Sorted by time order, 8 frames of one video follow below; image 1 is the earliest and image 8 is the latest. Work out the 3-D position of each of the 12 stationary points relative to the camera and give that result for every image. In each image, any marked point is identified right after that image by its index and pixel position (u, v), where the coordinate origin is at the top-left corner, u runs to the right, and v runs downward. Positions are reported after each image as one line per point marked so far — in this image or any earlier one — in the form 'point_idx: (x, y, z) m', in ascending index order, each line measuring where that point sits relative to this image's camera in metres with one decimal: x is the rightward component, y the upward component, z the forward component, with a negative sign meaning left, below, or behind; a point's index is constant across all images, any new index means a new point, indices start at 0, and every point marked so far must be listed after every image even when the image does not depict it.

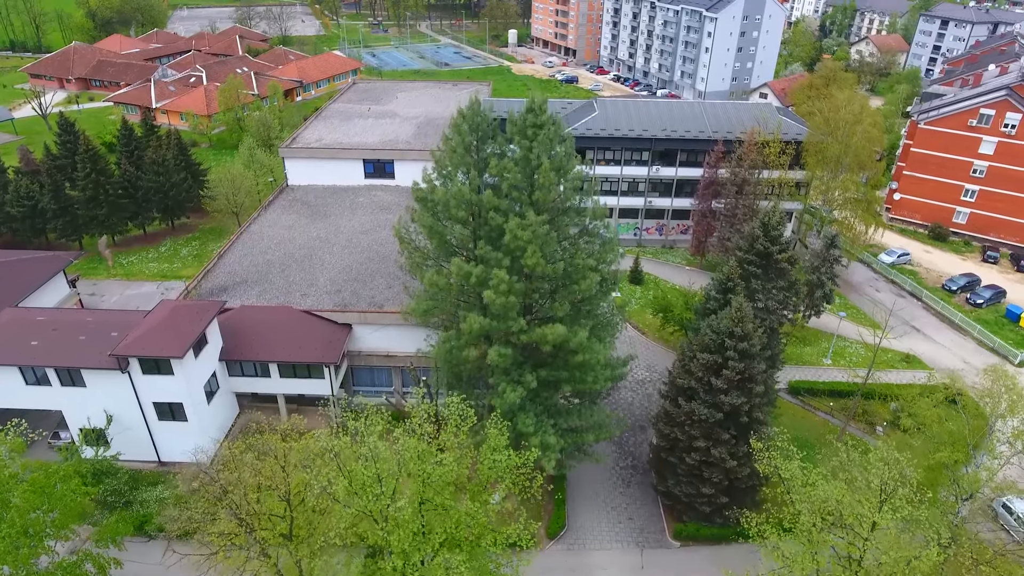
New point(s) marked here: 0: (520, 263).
0: (+0.2, +0.6, +17.6) m
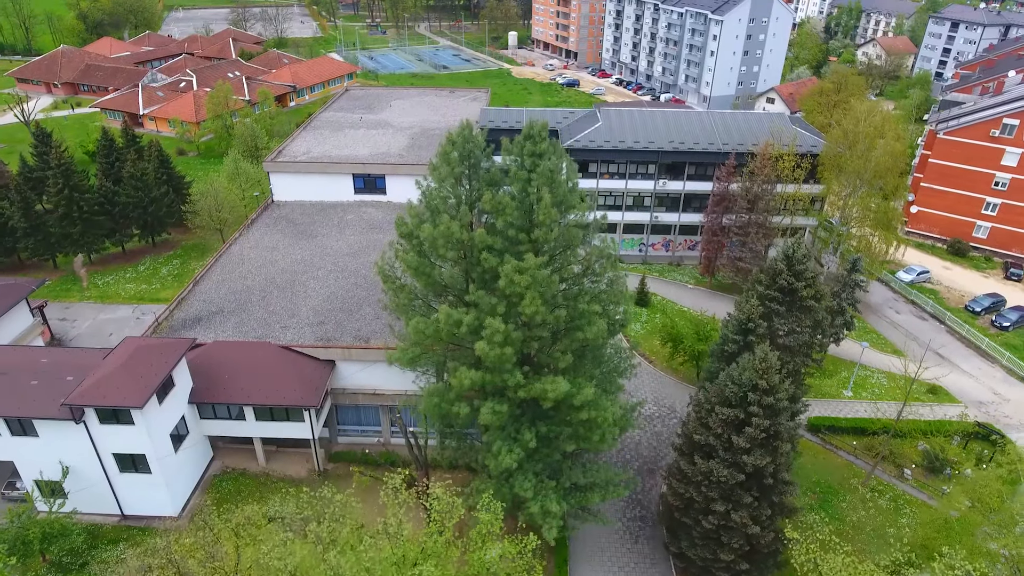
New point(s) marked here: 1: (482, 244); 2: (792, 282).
0: (+0.1, -0.5, +15.5) m
1: (-0.7, +0.9, +15.5) m
2: (+7.7, +0.2, +19.7) m
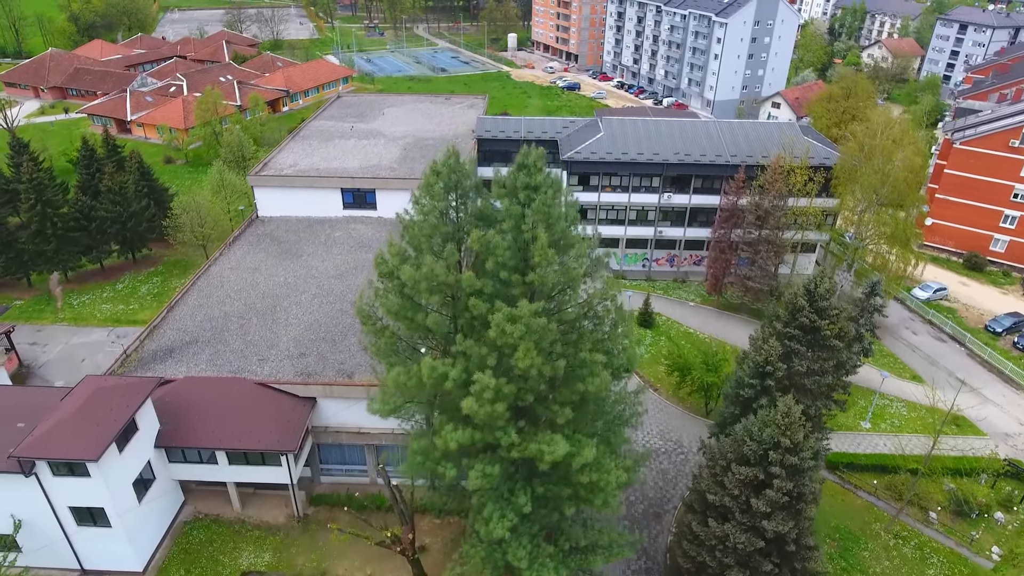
0: (0.0, -1.5, +13.7) m
1: (-0.8, 0.0, +13.7) m
2: (+7.5, -0.8, +17.9) m
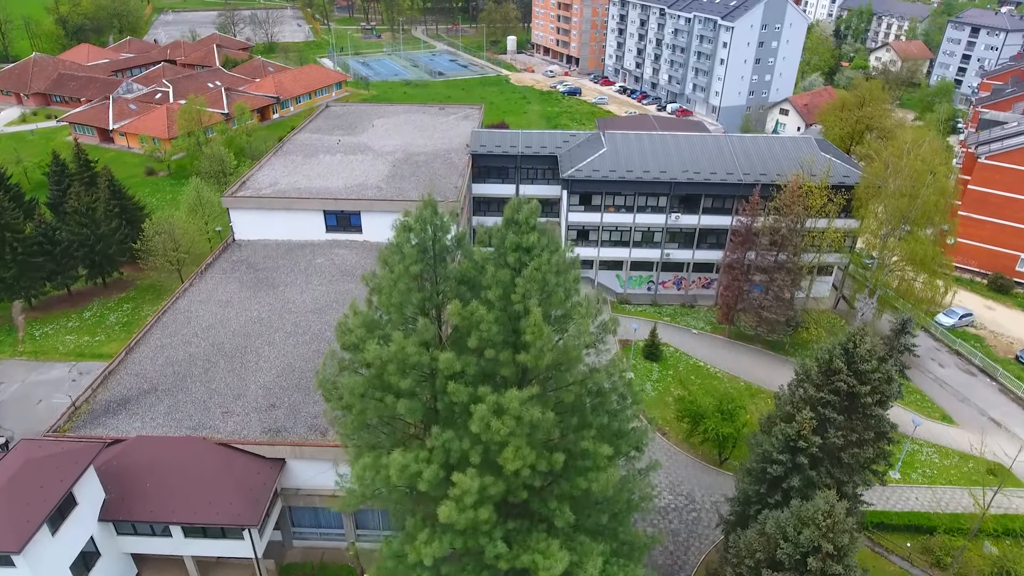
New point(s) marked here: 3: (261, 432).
0: (-0.2, -2.7, +11.3) m
1: (-1.0, -1.3, +11.3) m
2: (+7.4, -2.1, +15.5) m
3: (-7.0, -4.0, +19.8) m
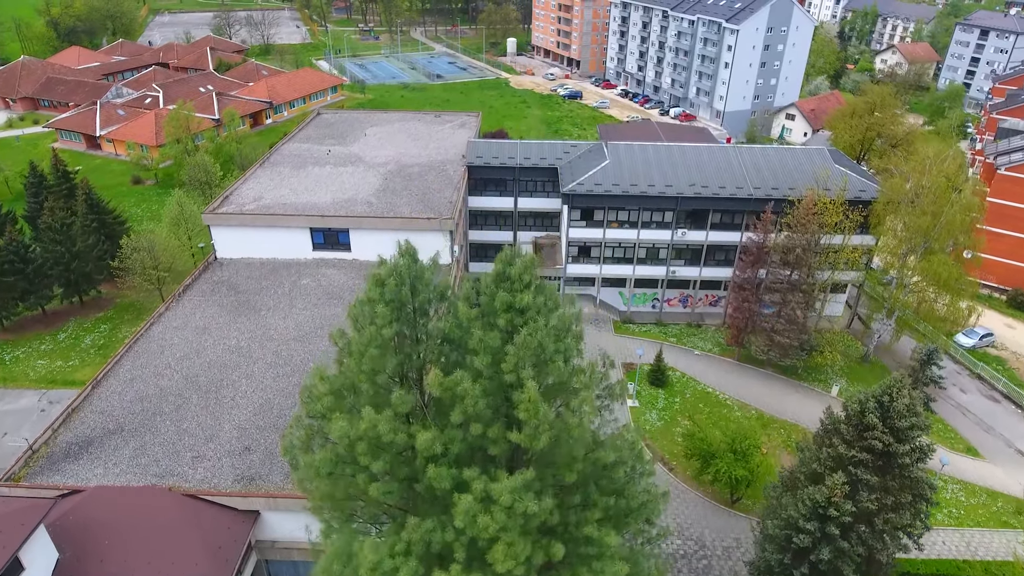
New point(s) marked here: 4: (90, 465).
0: (-0.4, -3.6, +9.6) m
1: (-1.1, -2.2, +9.6) m
2: (+7.2, -3.0, +13.8) m
3: (-7.1, -4.9, +18.1) m
4: (-11.0, -4.6, +18.7) m
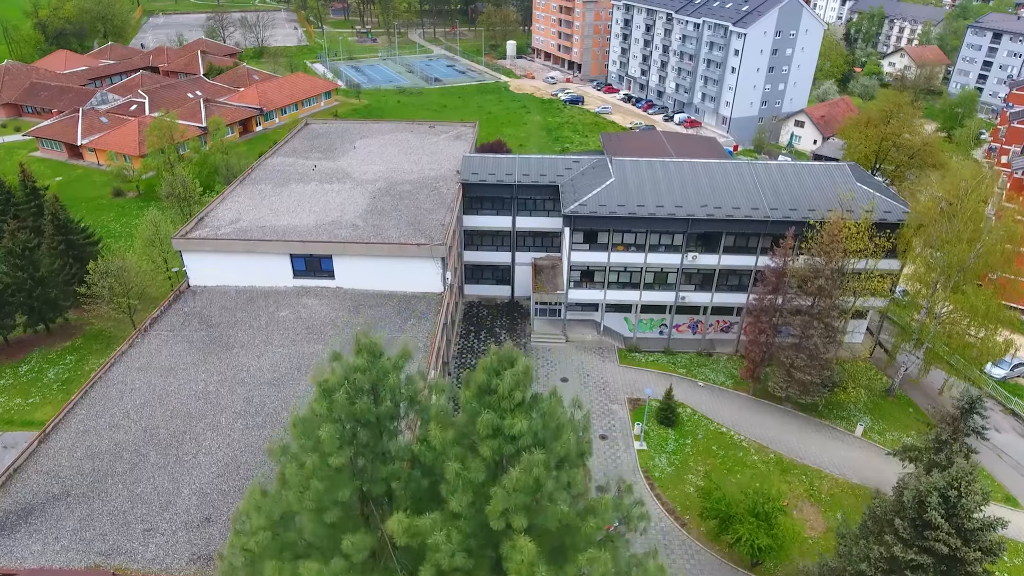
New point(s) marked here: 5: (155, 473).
0: (-0.5, -4.8, +7.3) m
1: (-1.2, -3.4, +7.3) m
2: (+7.1, -4.1, +11.5) m
3: (-7.2, -6.0, +15.9) m
4: (-11.2, -5.8, +16.5) m
5: (-9.2, -4.7, +18.4) m
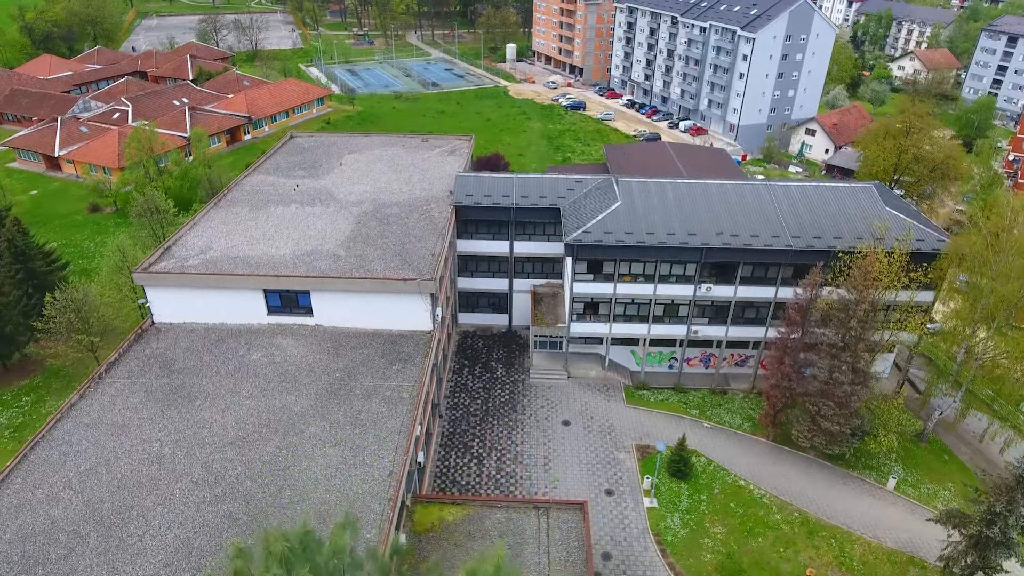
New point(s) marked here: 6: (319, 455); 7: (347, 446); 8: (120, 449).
0: (-0.6, -6.1, +4.8) m
1: (-1.4, -4.7, +4.8) m
2: (+7.0, -5.5, +9.0) m
3: (-7.3, -7.3, +13.4) m
4: (-11.3, -7.1, +14.0) m
5: (-9.3, -6.0, +15.9) m
6: (-5.1, -4.4, +18.9) m
7: (-4.5, -4.3, +19.3) m
8: (-10.6, -4.3, +19.2) m
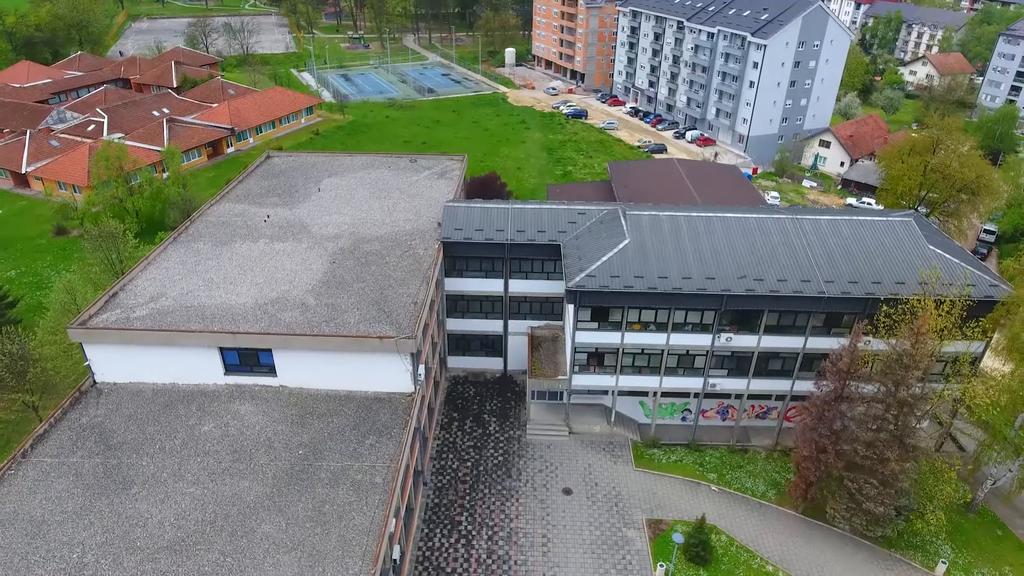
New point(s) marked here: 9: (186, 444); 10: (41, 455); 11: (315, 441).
0: (-0.8, -7.8, +1.6) m
1: (-1.6, -6.3, +1.6) m
2: (+6.8, -7.1, +5.8) m
3: (-7.5, -9.0, +10.2) m
4: (-11.5, -8.8, +10.8) m
5: (-9.5, -7.7, +12.7) m
6: (-5.3, -6.1, +15.8) m
7: (-4.7, -5.9, +16.1) m
8: (-10.8, -5.9, +16.1) m
9: (-8.8, -4.3, +19.3) m
10: (-12.6, -4.4, +19.1) m
11: (-5.4, -4.1, +19.5) m
